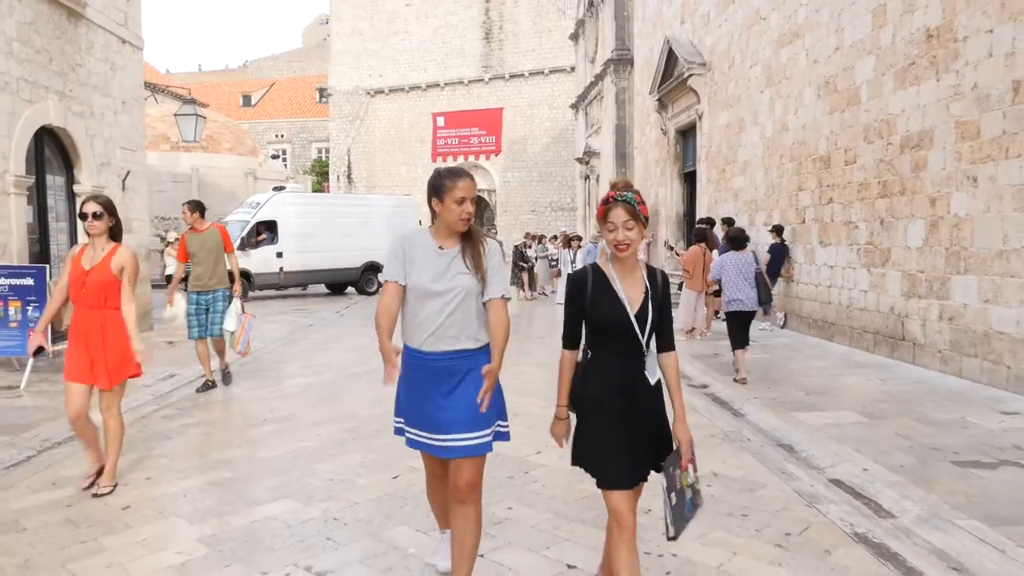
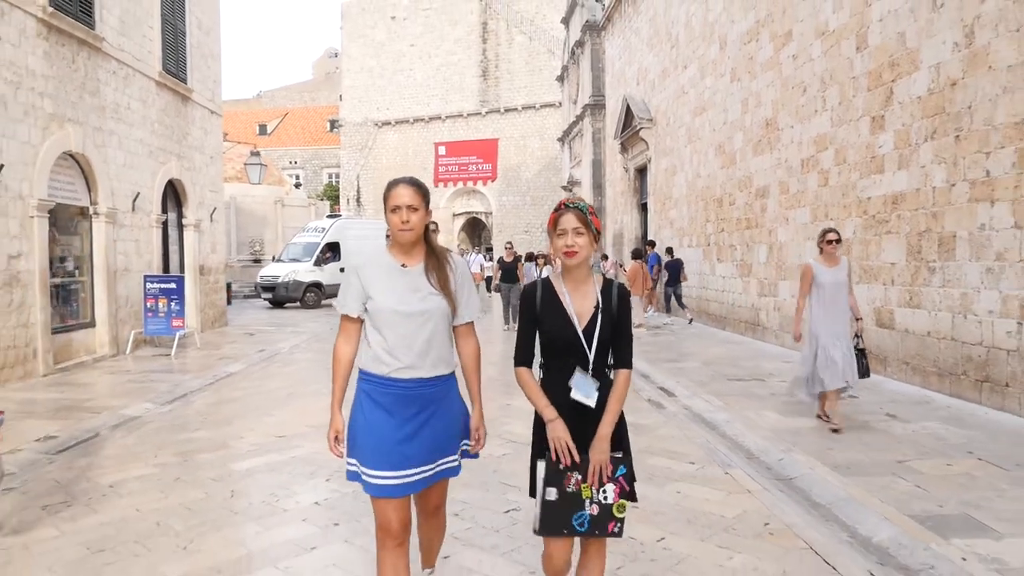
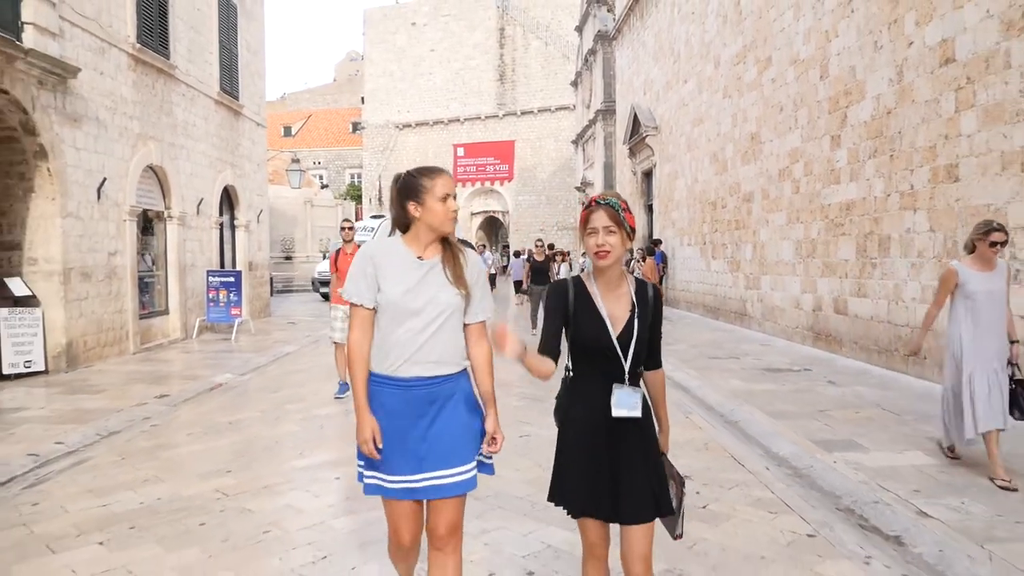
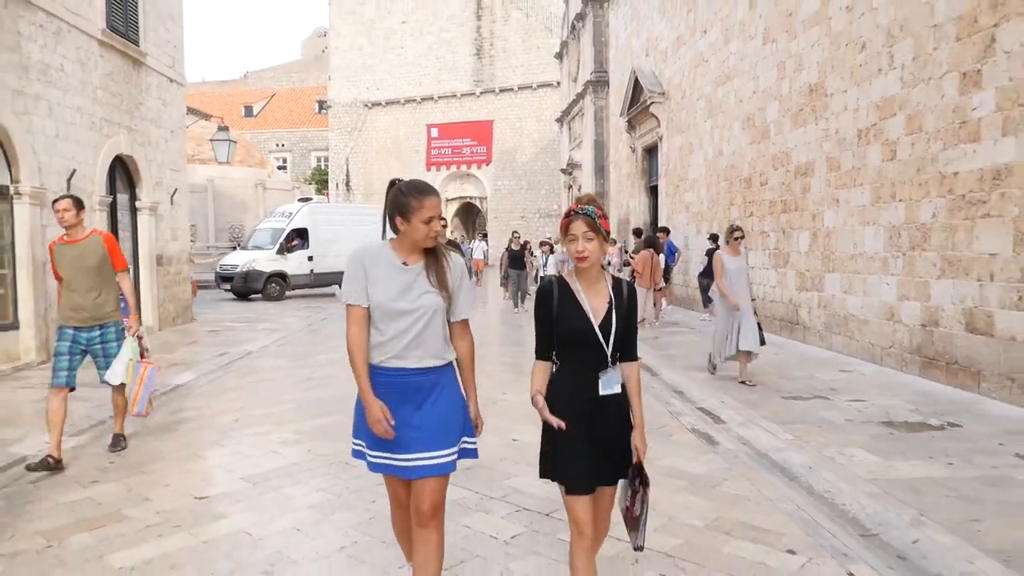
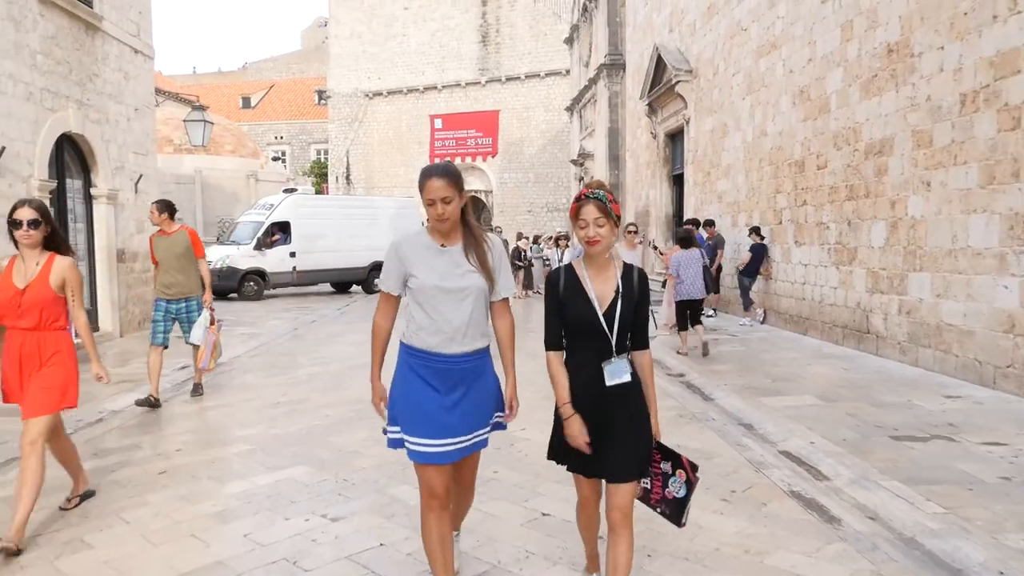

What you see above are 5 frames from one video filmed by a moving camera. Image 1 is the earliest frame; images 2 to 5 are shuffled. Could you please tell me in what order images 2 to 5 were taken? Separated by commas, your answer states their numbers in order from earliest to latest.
5, 4, 2, 3
